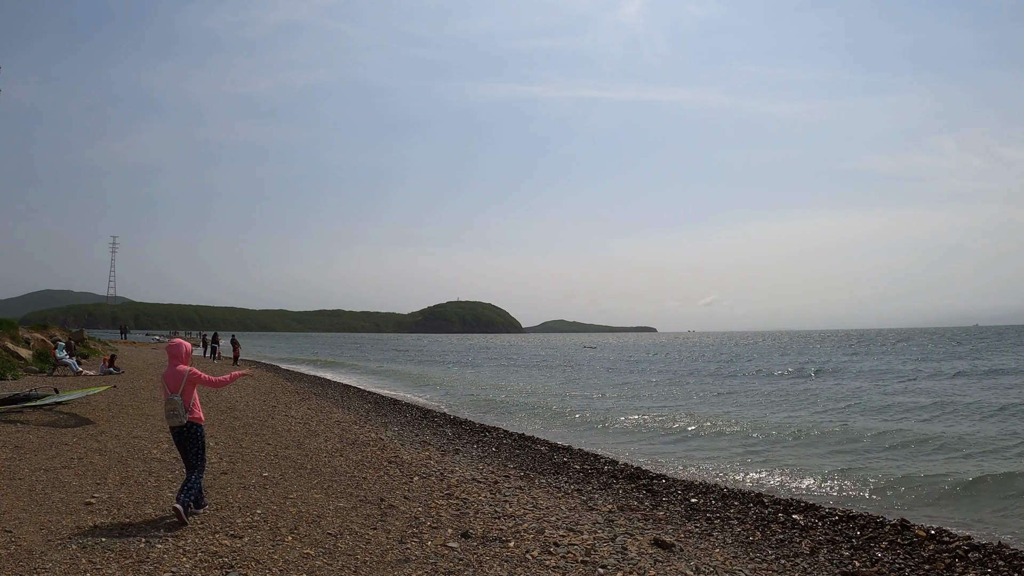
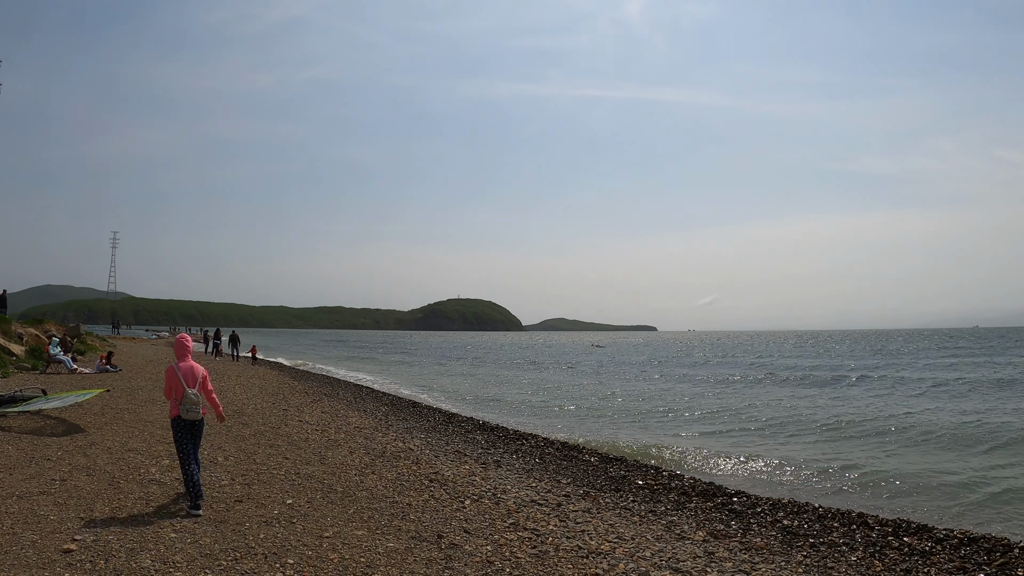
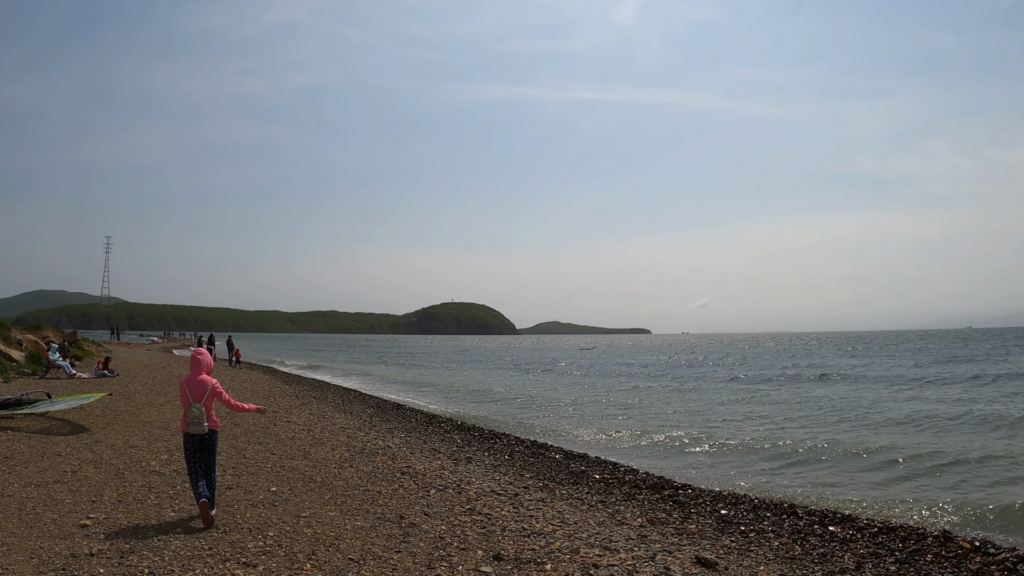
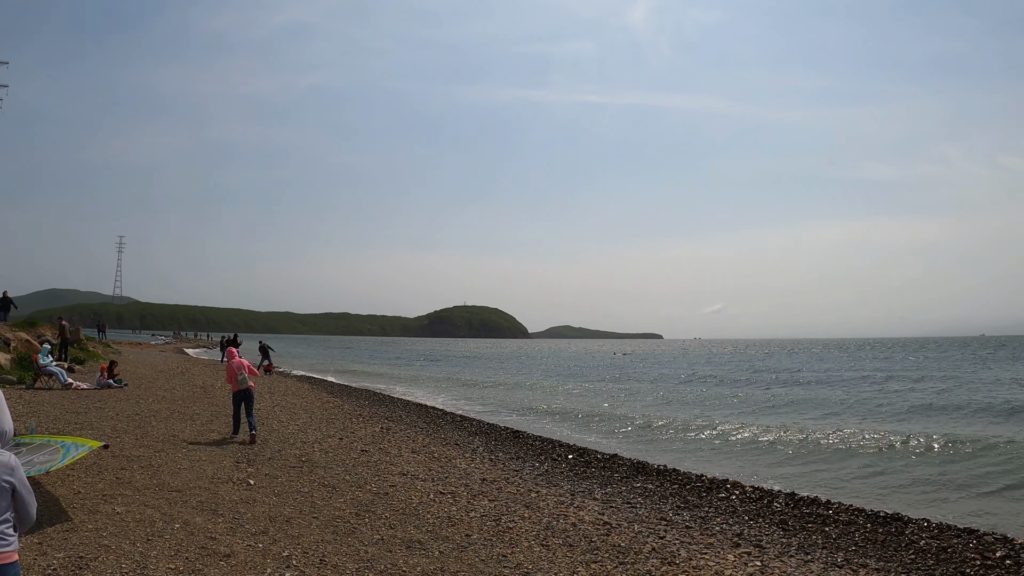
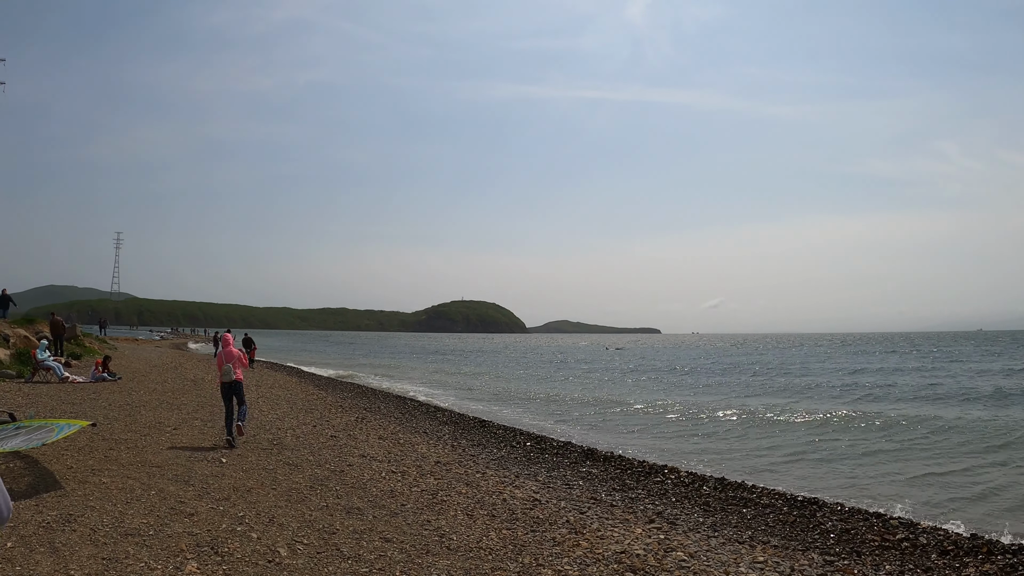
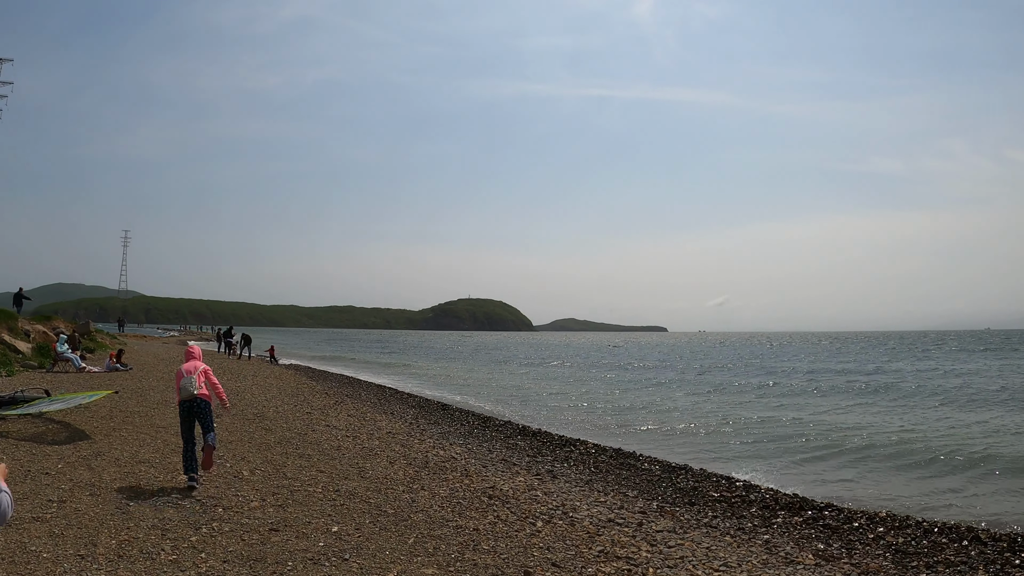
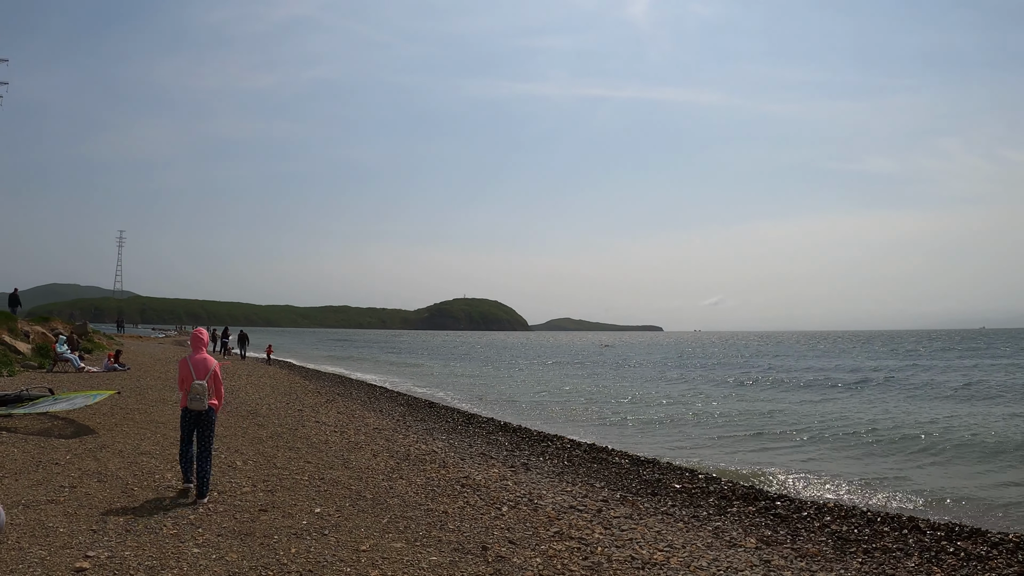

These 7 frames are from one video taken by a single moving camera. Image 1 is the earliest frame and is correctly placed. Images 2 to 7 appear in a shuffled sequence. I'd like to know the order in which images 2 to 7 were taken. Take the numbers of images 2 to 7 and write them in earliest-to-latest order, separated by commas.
3, 2, 7, 6, 5, 4
